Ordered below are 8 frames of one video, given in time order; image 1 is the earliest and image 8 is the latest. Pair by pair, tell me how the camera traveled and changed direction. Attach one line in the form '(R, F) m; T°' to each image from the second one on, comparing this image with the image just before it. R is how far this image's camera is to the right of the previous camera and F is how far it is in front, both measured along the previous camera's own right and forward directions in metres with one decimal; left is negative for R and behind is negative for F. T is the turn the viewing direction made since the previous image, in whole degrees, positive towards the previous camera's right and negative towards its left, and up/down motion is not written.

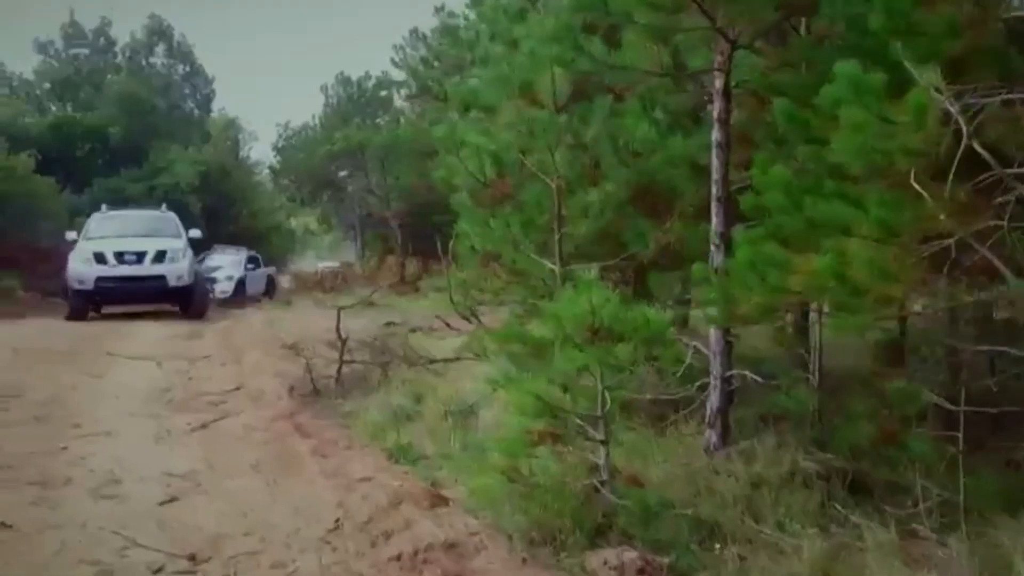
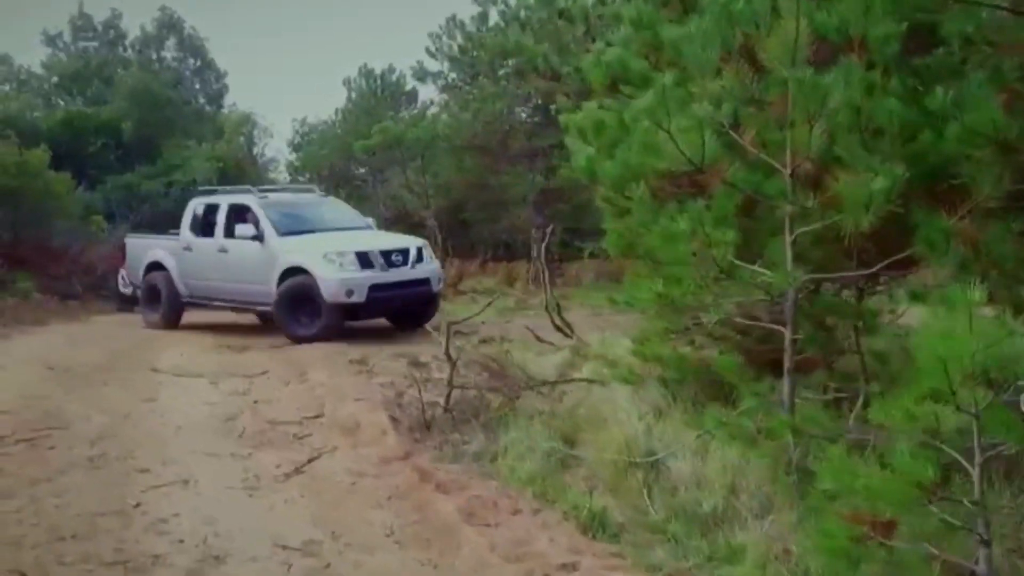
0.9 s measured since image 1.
(-0.6, +1.2) m; 0°
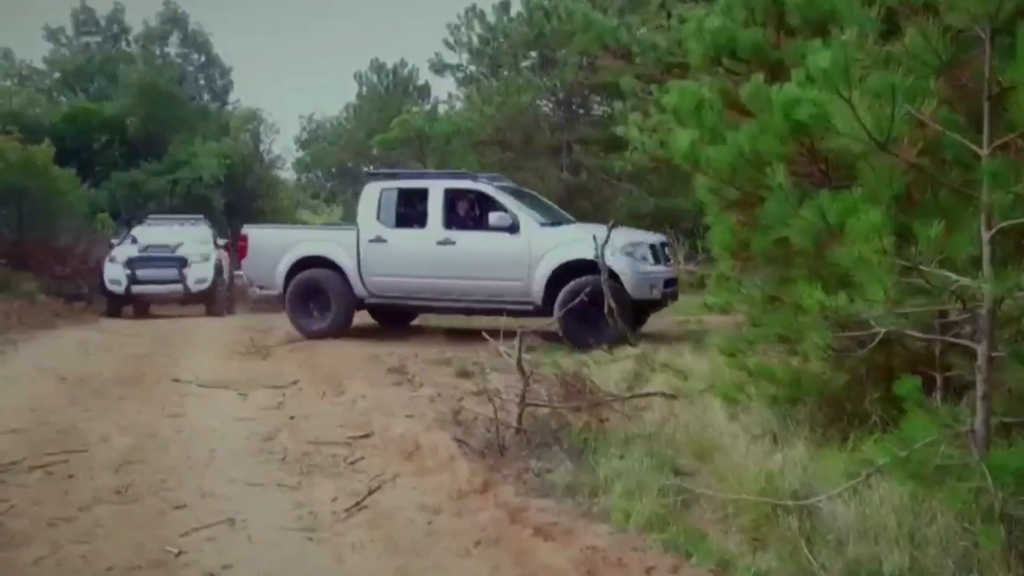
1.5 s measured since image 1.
(-0.3, +0.8) m; 0°
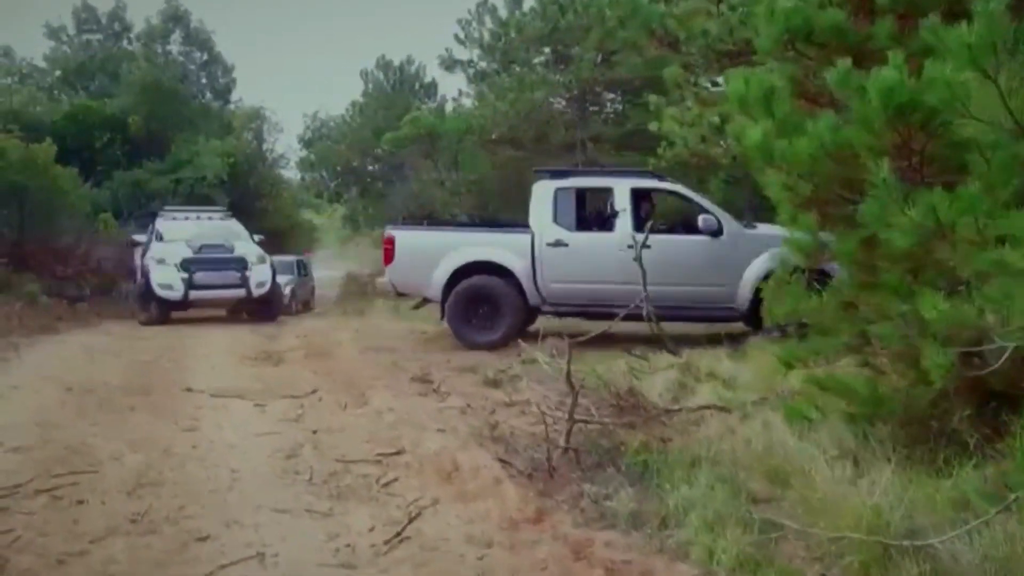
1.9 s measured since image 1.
(-0.2, +0.4) m; 0°
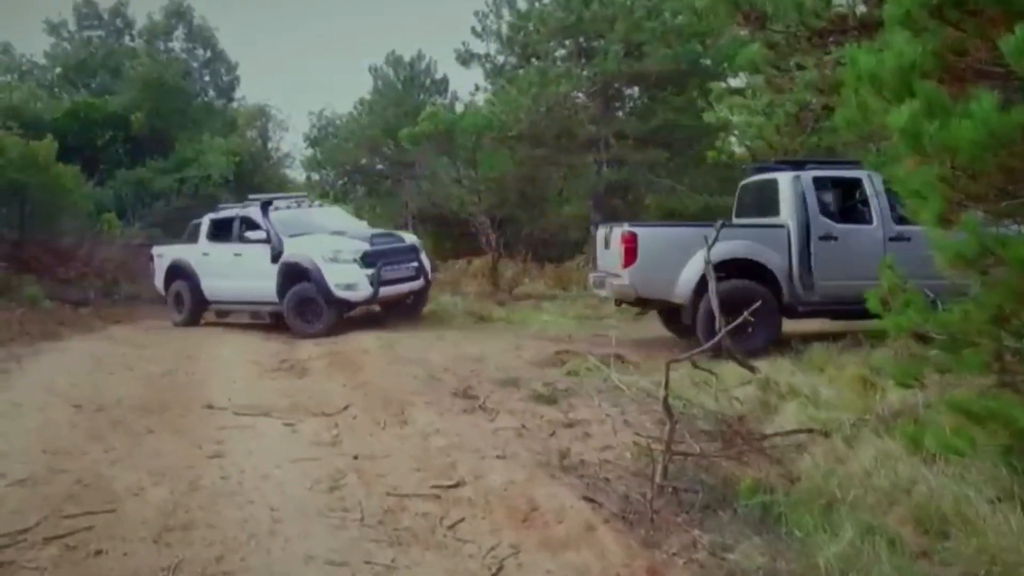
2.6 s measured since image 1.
(-0.2, +0.7) m; 0°
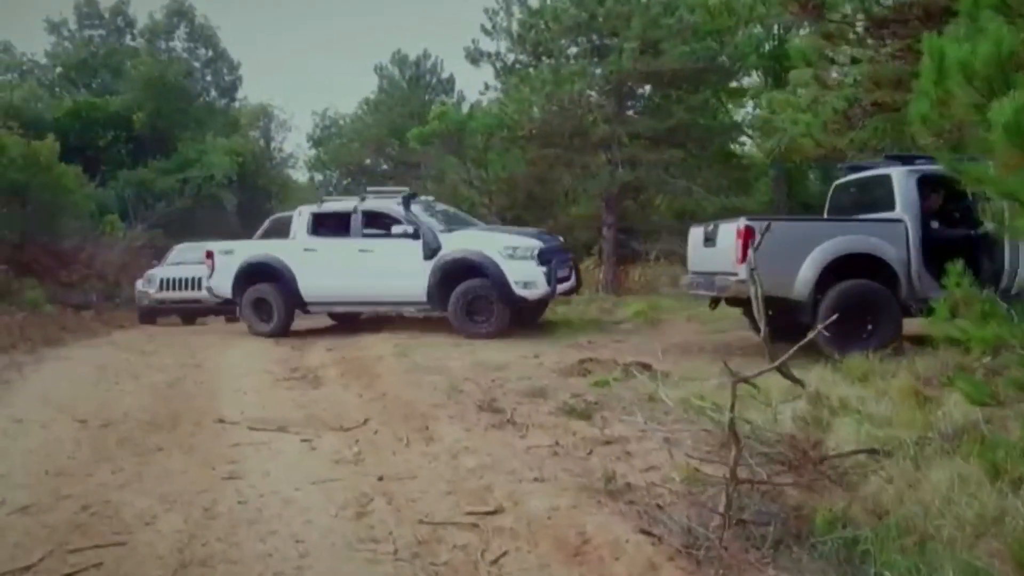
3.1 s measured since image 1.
(-0.1, +0.4) m; 0°
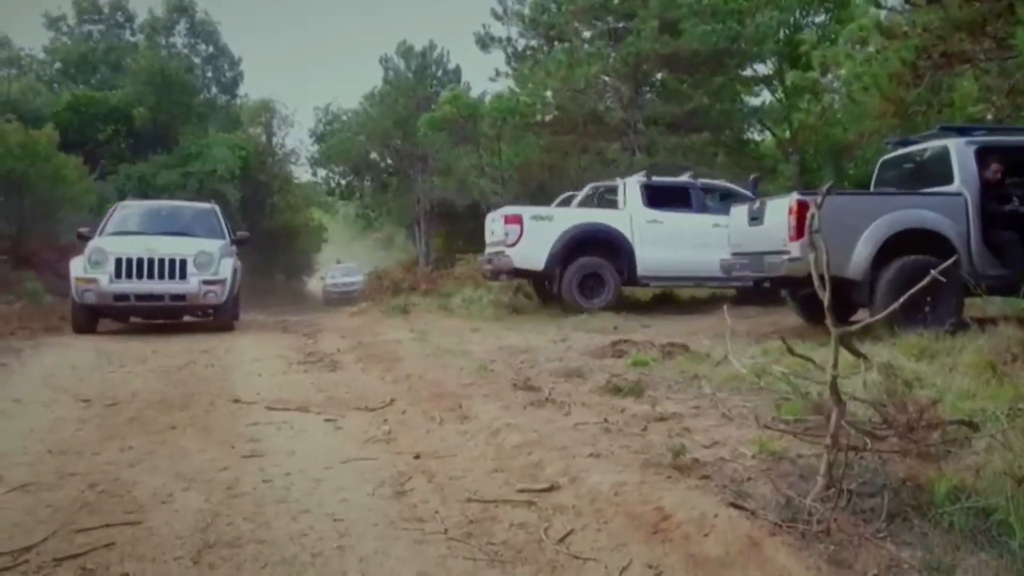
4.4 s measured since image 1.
(-0.2, +0.5) m; 0°
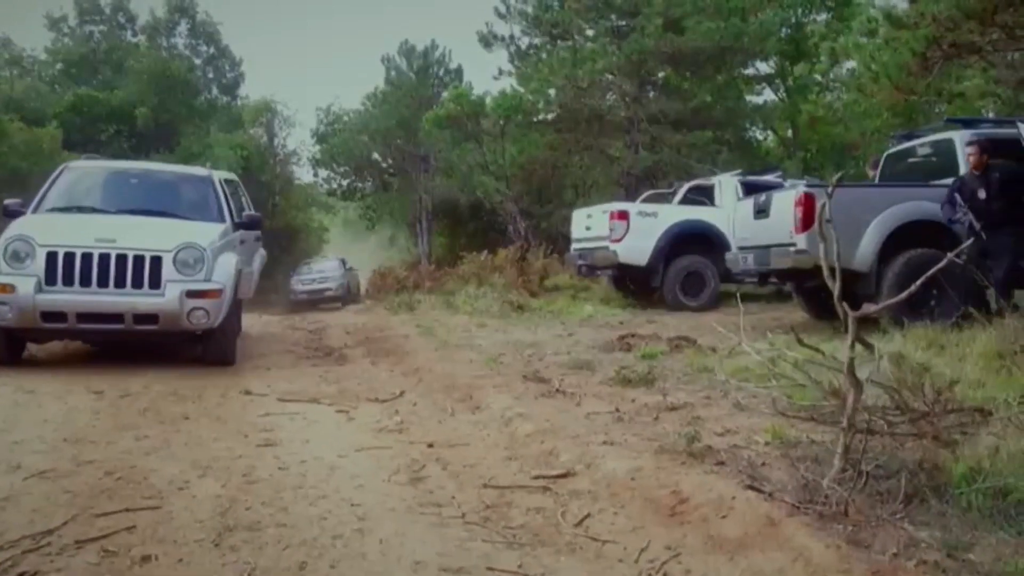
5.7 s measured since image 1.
(0.0, 0.0) m; 0°
